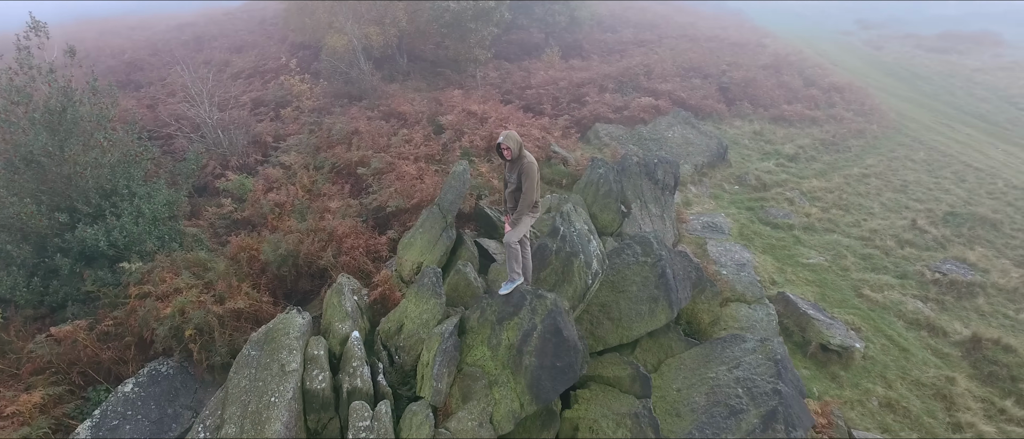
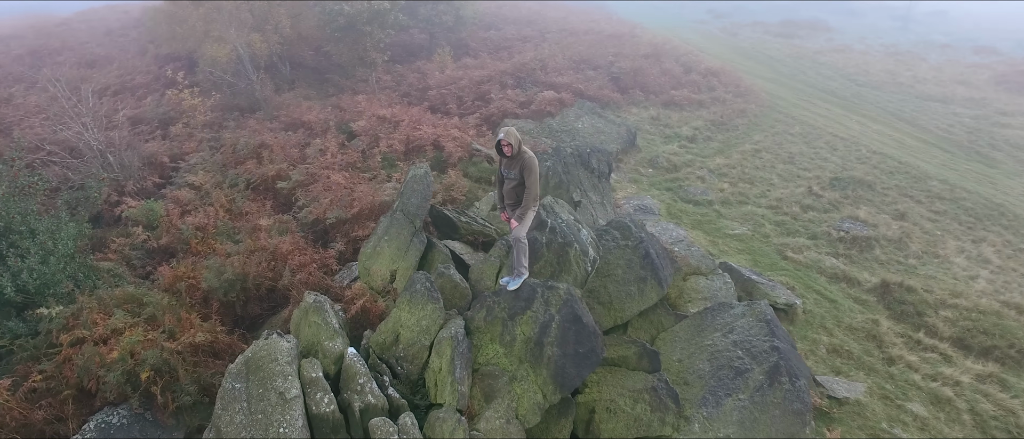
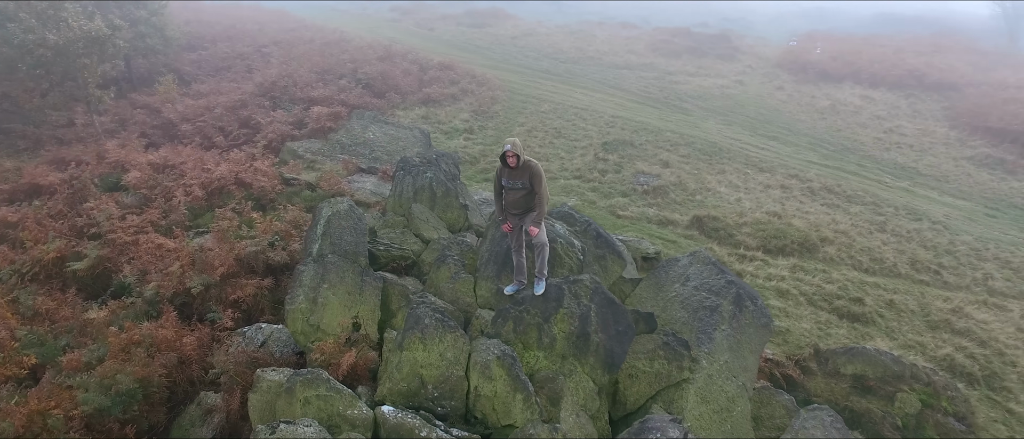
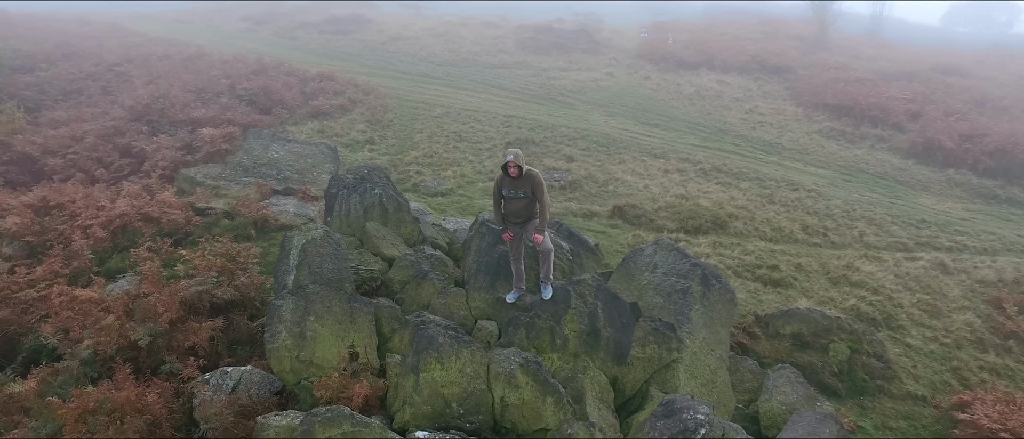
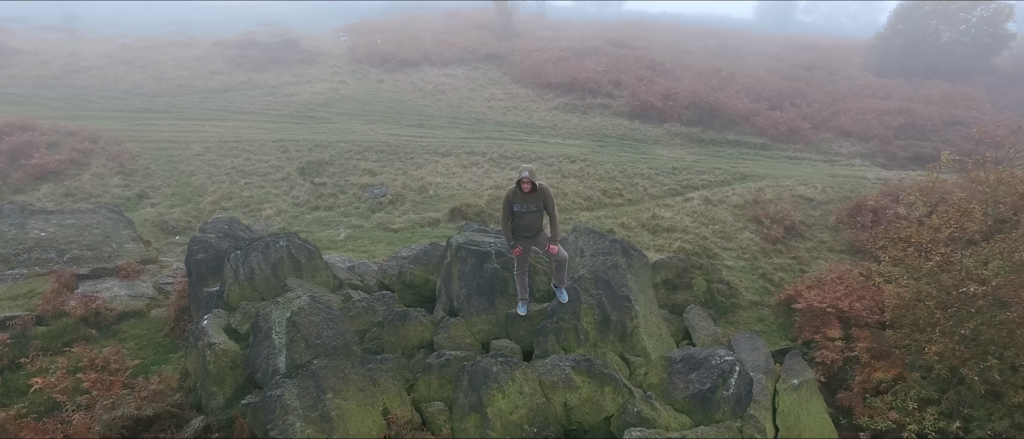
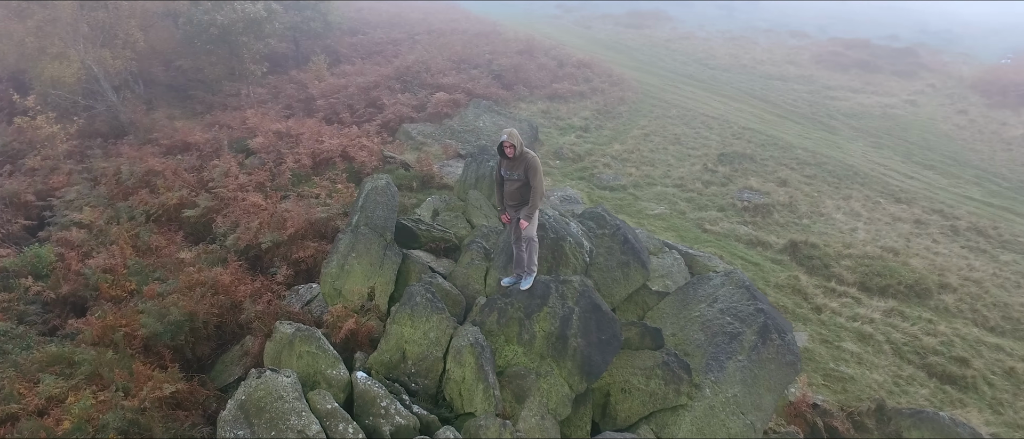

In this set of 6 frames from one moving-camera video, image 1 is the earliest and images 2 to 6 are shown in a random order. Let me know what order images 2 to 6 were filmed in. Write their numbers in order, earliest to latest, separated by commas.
2, 6, 3, 4, 5
